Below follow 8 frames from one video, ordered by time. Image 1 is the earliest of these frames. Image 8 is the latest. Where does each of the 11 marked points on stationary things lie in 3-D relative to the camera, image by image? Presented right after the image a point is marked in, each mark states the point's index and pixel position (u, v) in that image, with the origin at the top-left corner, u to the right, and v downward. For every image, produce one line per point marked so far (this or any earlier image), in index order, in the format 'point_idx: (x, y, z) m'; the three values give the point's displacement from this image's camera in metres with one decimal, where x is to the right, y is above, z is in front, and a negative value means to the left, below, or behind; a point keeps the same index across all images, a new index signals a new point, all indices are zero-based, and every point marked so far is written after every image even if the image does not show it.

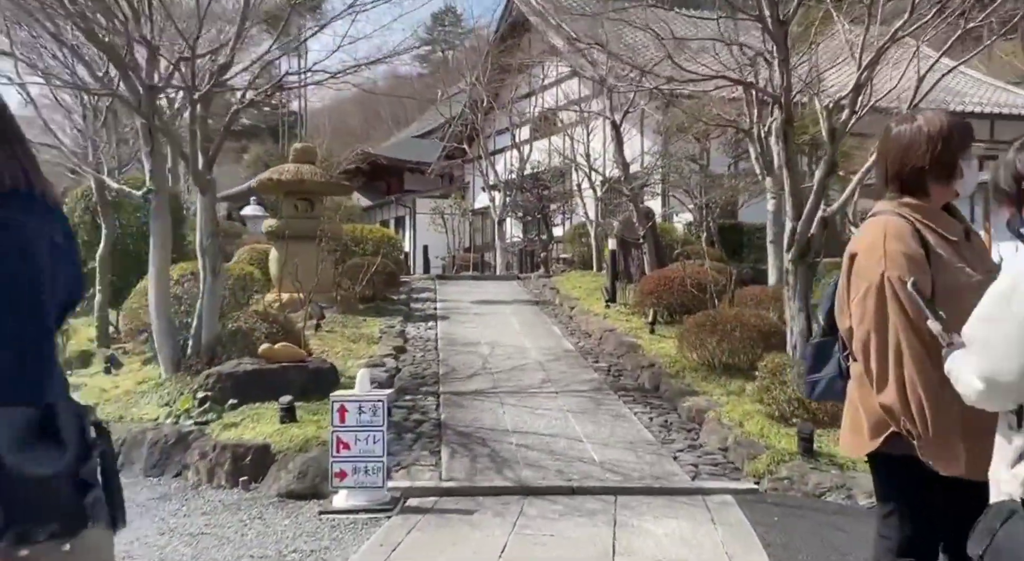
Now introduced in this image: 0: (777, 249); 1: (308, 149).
0: (+2.8, +0.3, +8.7) m
1: (-2.6, +1.6, +10.3) m
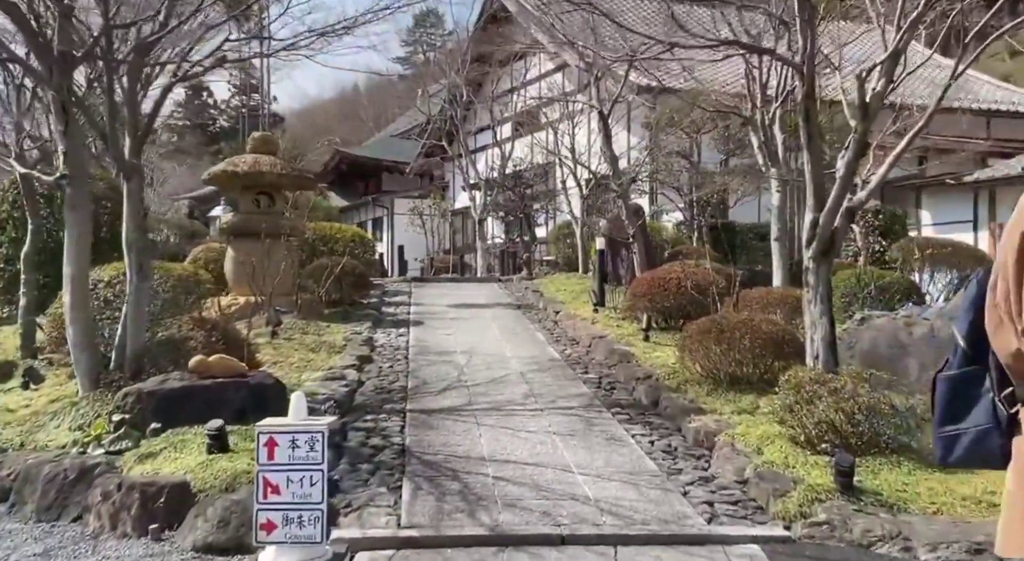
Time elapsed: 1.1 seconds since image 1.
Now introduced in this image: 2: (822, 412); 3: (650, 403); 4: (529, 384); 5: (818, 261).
0: (+2.6, +0.3, +8.0) m
1: (-2.8, +1.6, +9.4) m
2: (+1.6, -0.7, +4.3) m
3: (+1.0, -0.9, +5.8) m
4: (+0.1, -0.8, +6.4) m
5: (+1.9, +0.1, +5.1) m
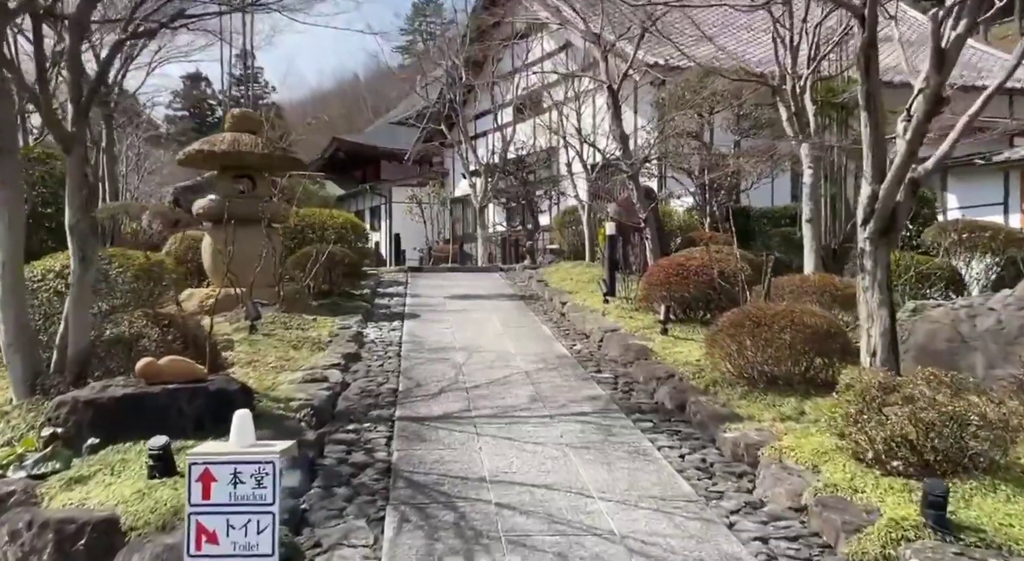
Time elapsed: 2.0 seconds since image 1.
0: (+2.6, +0.4, +7.2) m
1: (-2.8, +1.7, +8.6) m
2: (+1.6, -0.6, +3.5) m
3: (+1.0, -0.8, +5.0) m
4: (+0.2, -0.7, +5.7) m
5: (+1.9, +0.2, +4.3) m
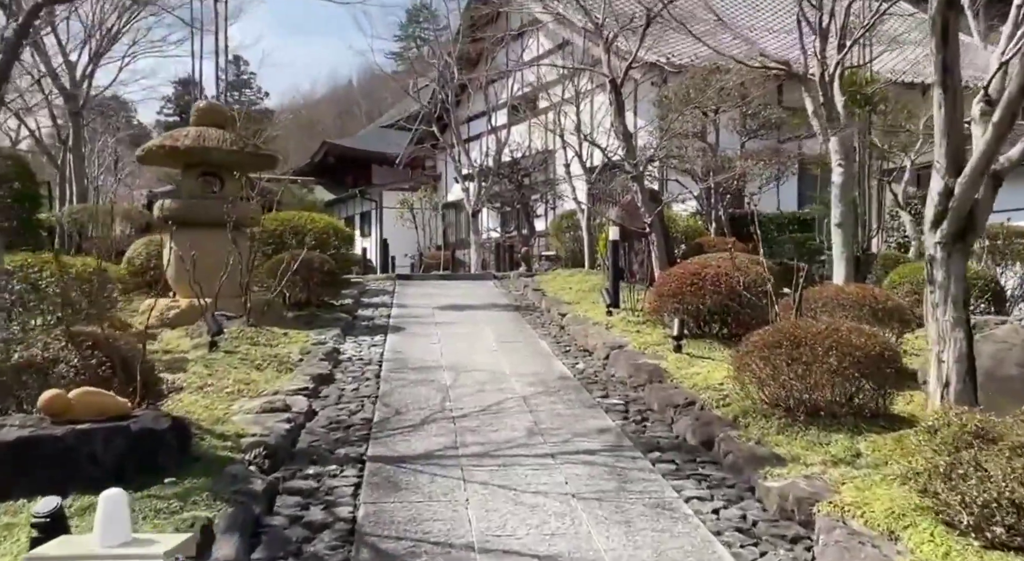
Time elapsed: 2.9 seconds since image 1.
0: (+2.6, +0.3, +6.4) m
1: (-2.8, +1.6, +7.8) m
2: (+1.6, -0.7, +2.7) m
3: (+1.0, -0.8, +4.3) m
4: (+0.1, -0.8, +4.9) m
5: (+1.9, +0.1, +3.6) m
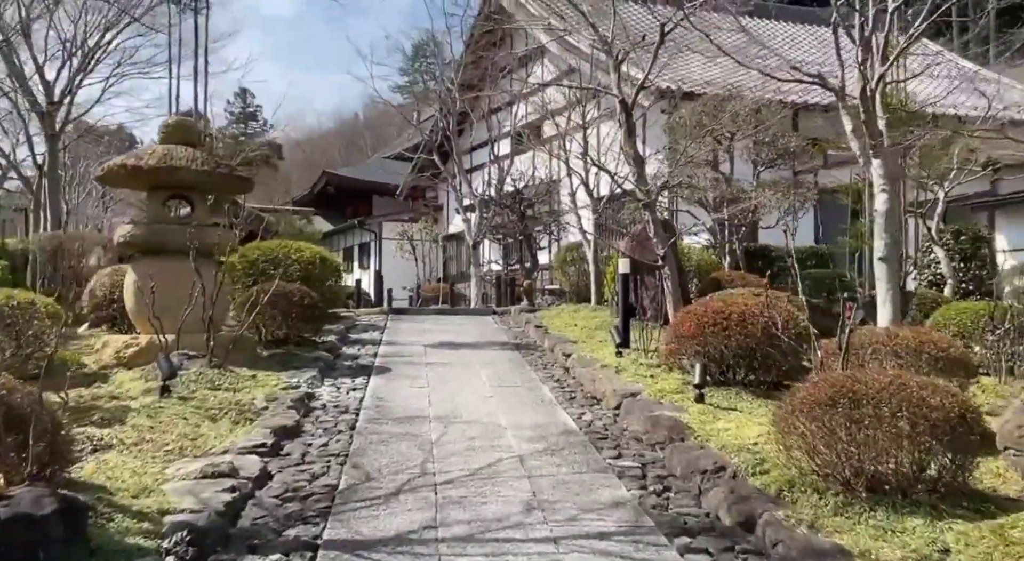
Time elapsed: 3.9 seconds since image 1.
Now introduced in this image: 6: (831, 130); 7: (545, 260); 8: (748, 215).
0: (+2.6, +0.1, +5.7) m
1: (-2.8, +1.3, +7.1) m
2: (+1.6, -0.8, +1.9) m
3: (+0.9, -1.0, +3.4) m
4: (+0.1, -1.0, +4.1) m
5: (+1.9, 0.0, +2.8) m
6: (+5.3, +2.5, +13.8) m
7: (+0.6, +0.4, +16.3) m
8: (+3.4, +0.9, +11.9) m
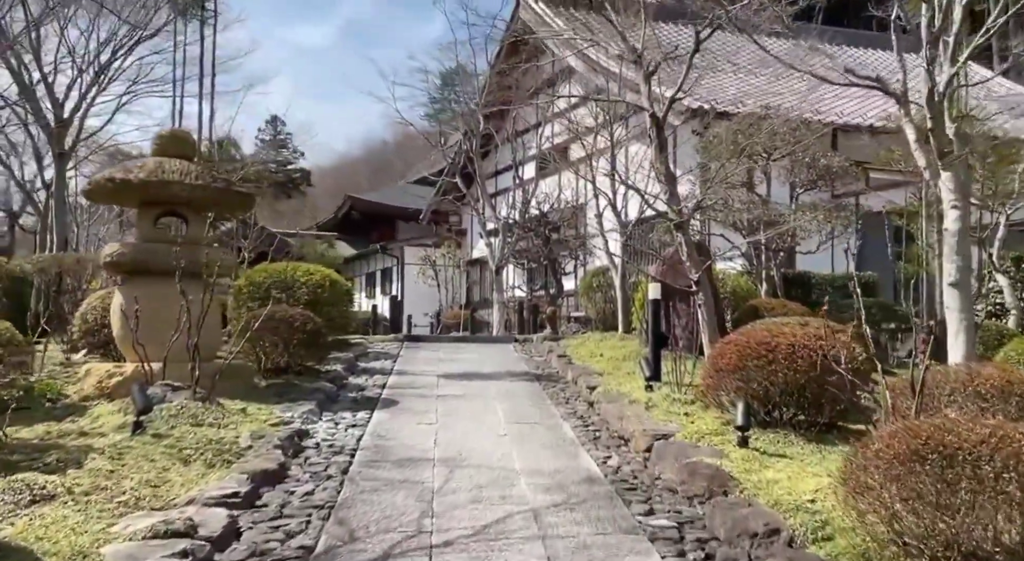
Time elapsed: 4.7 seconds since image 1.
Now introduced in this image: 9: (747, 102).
0: (+2.7, -0.1, +4.9) m
1: (-2.6, +1.1, +6.6) m
2: (+1.5, -0.8, +1.2) m
3: (+1.0, -1.1, +2.7) m
4: (+0.1, -1.1, +3.4) m
5: (+1.9, -0.1, +2.1) m
6: (+5.7, +2.1, +13.1) m
7: (+1.1, -0.1, +15.6) m
8: (+3.7, +0.6, +11.2) m
9: (+3.7, +2.8, +13.2) m
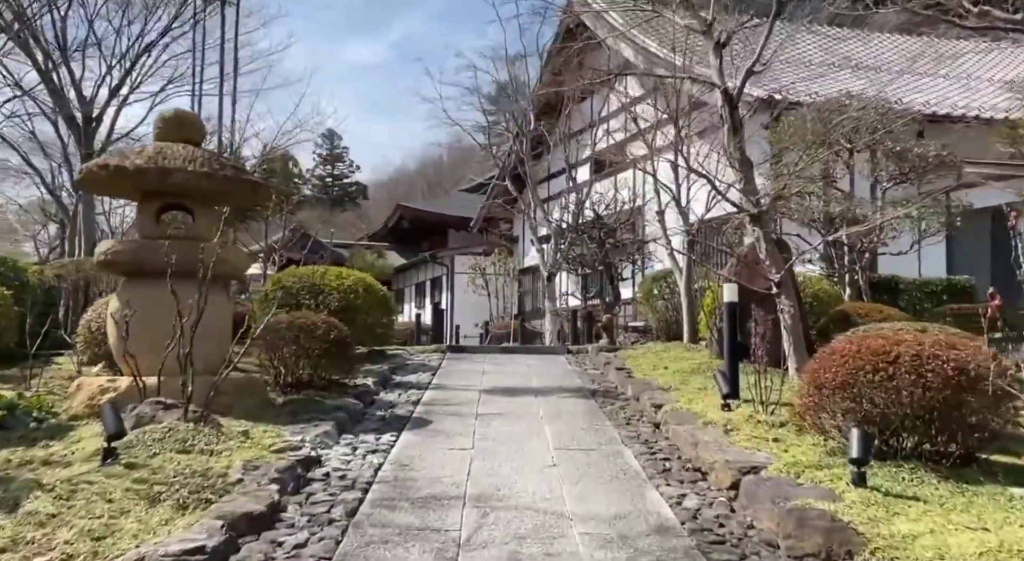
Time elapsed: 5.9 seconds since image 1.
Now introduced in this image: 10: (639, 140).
0: (+2.9, -0.1, +3.8) m
1: (-2.3, +1.1, +5.9) m
2: (+1.5, -0.7, +0.2) m
3: (+1.1, -1.0, +1.7) m
4: (+0.3, -1.0, +2.4) m
5: (+1.9, 0.0, +1.0) m
6: (+6.5, +2.0, +11.8) m
7: (+2.0, -0.2, +14.6) m
8: (+4.3, +0.5, +10.0) m
9: (+4.5, +2.8, +12.0) m
10: (+1.9, +2.1, +12.4) m
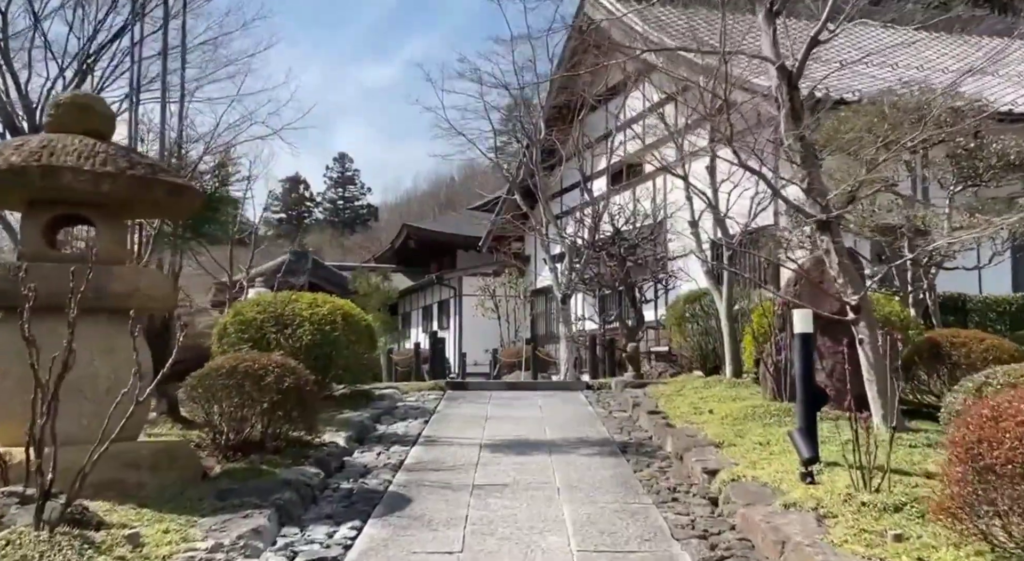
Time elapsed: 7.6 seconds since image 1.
0: (+2.9, -0.1, +2.4) m
1: (-2.3, +0.9, +4.5) m
2: (+1.5, -0.7, -1.3) m
3: (+1.0, -1.1, +0.3) m
4: (+0.3, -1.1, +1.0) m
5: (+1.9, 0.0, -0.4) m
6: (+6.6, +1.8, +10.3) m
7: (+2.2, -0.6, +13.1) m
8: (+4.4, +0.3, +8.5) m
9: (+4.6, +2.5, +10.6) m
10: (+2.0, +1.8, +11.0) m
